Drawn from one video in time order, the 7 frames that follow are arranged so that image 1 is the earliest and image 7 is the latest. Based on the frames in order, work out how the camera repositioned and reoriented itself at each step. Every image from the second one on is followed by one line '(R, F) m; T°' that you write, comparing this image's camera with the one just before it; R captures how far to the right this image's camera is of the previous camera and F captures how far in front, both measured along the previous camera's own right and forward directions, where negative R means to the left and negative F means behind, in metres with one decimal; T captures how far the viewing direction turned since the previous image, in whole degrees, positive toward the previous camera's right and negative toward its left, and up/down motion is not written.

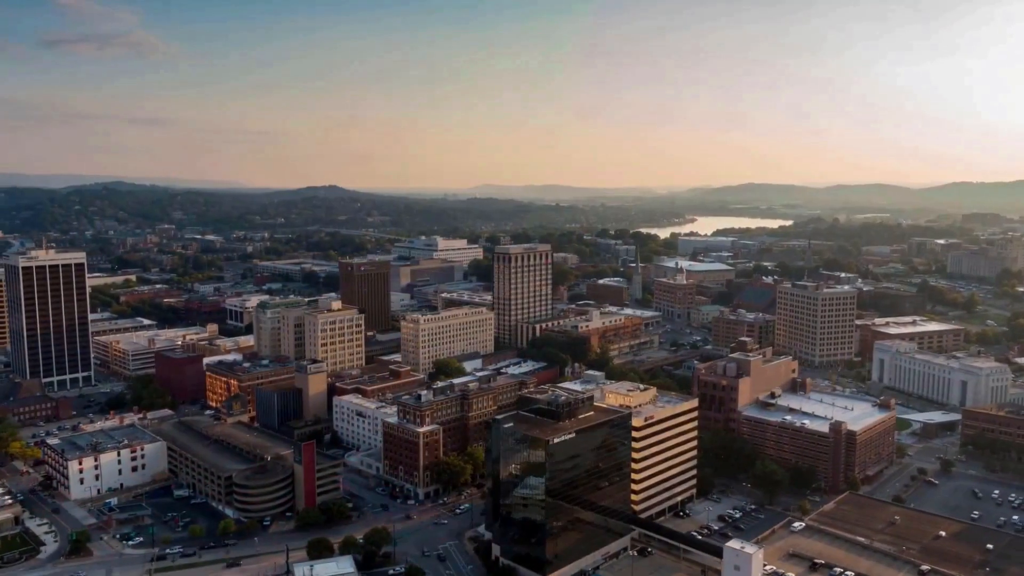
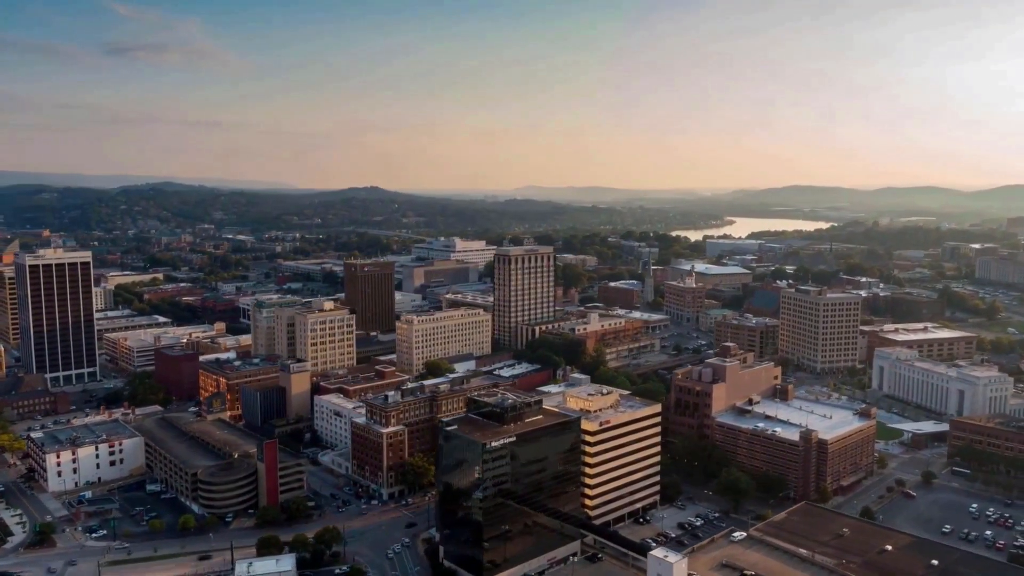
(+3.7, +0.2) m; -3°
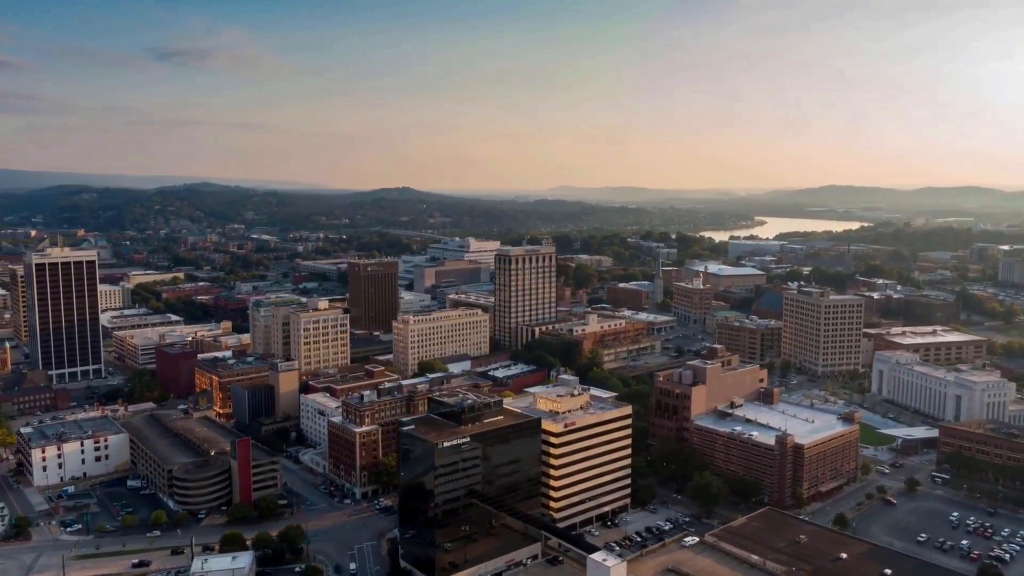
(+2.9, +0.1) m; -2°
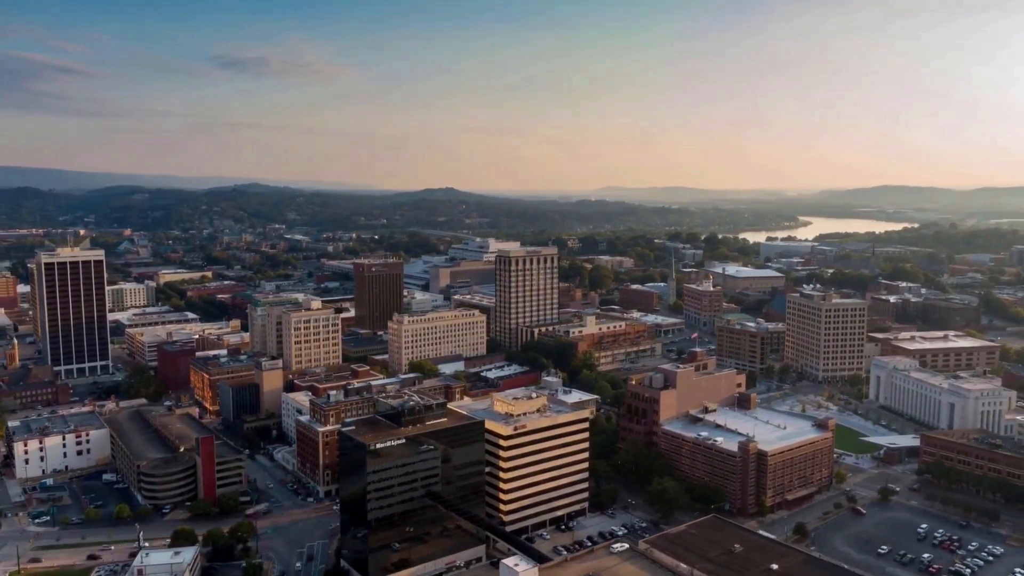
(+4.0, +0.2) m; -3°
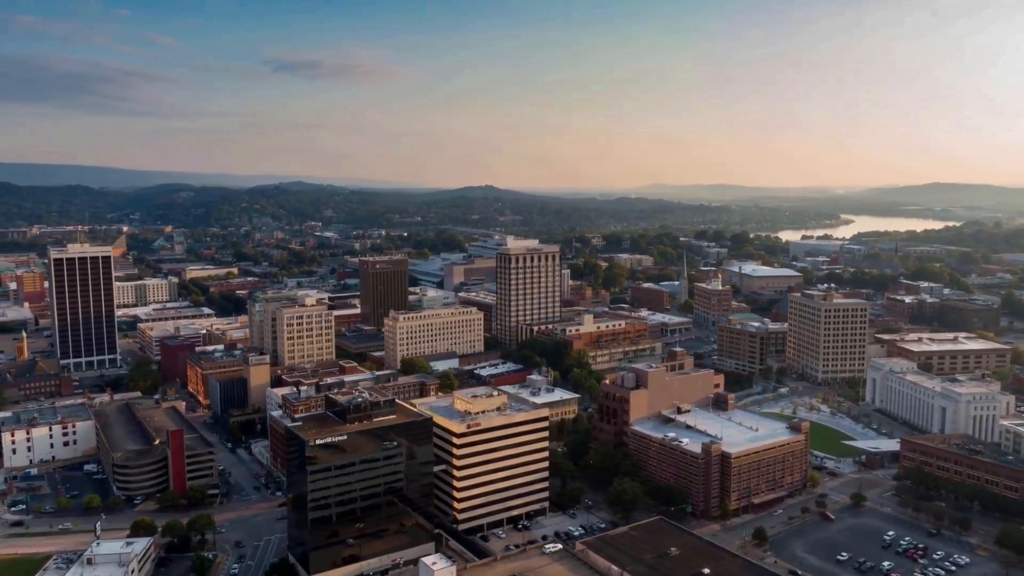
(+3.6, +0.2) m; -3°
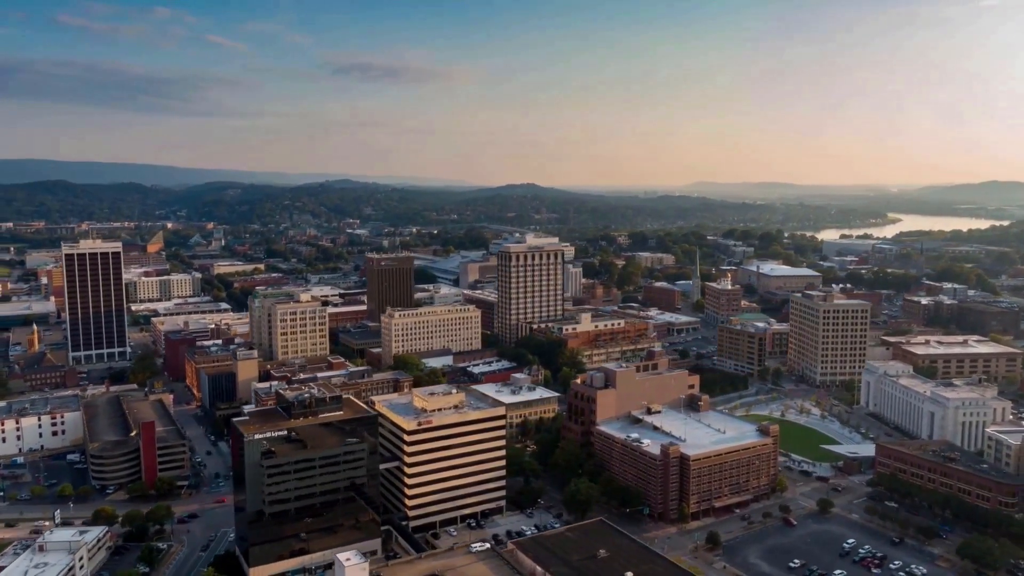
(+3.9, +0.2) m; -3°
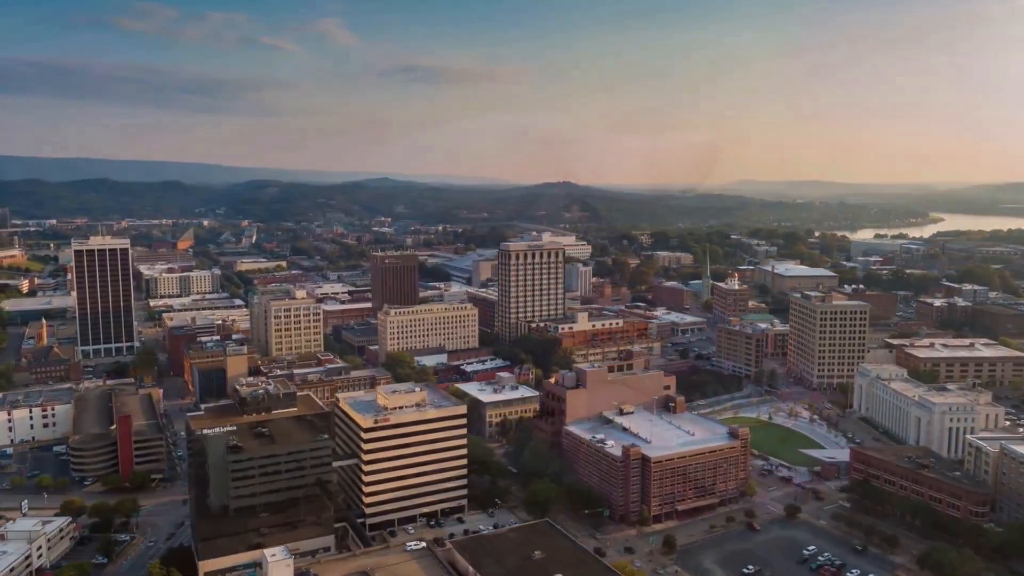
(+3.4, +0.2) m; -3°
